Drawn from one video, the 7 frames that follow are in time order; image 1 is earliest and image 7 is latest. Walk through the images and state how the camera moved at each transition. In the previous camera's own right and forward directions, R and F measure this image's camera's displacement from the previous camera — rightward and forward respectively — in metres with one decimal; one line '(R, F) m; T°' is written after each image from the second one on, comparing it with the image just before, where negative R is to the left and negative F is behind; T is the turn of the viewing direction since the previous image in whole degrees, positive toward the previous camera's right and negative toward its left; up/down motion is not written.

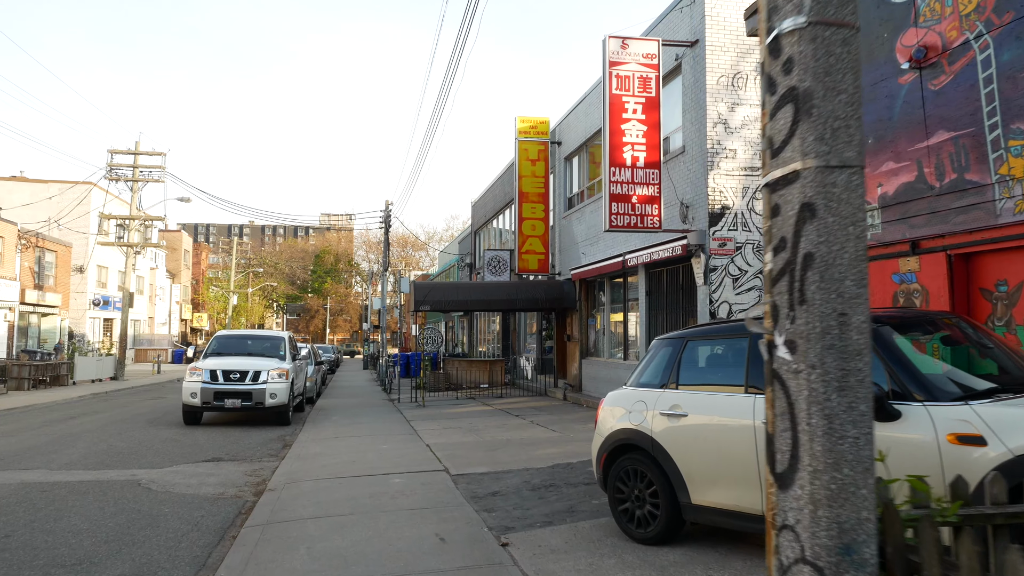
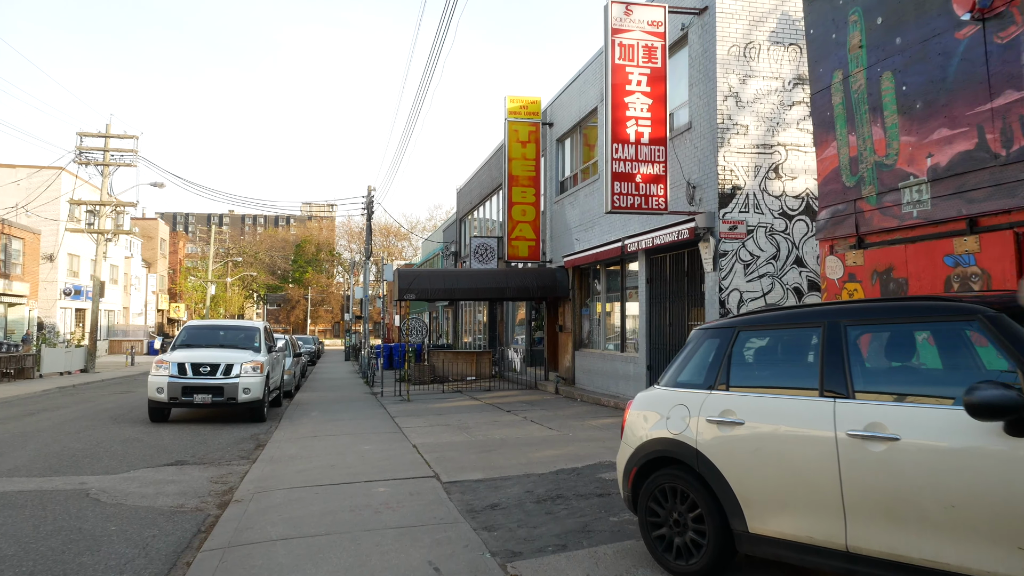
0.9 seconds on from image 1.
(-0.1, +1.0) m; +1°
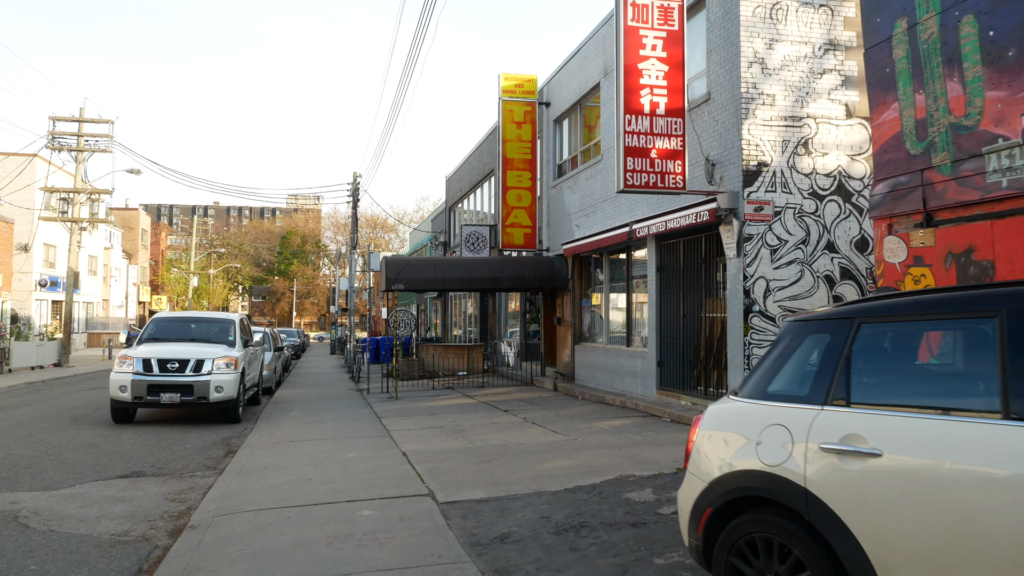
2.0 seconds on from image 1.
(-0.2, +1.2) m; +1°
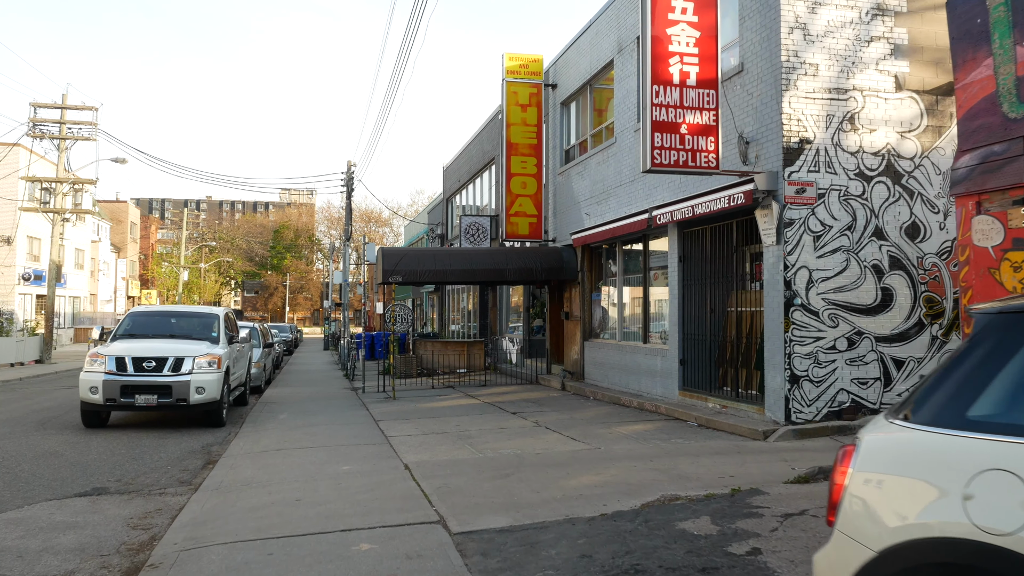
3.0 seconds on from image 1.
(-0.2, +1.1) m; 0°
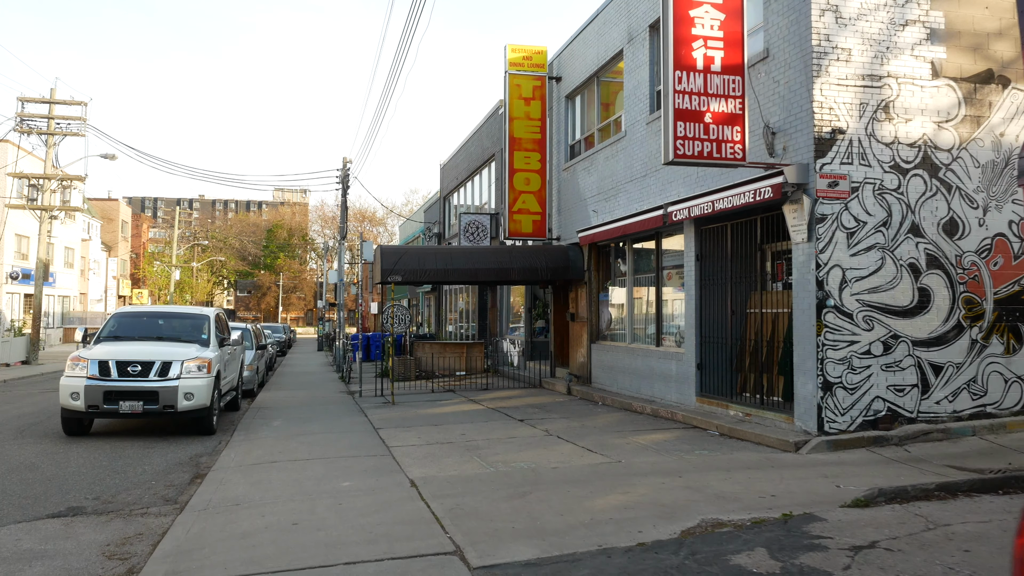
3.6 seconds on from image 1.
(-0.2, +0.6) m; 0°
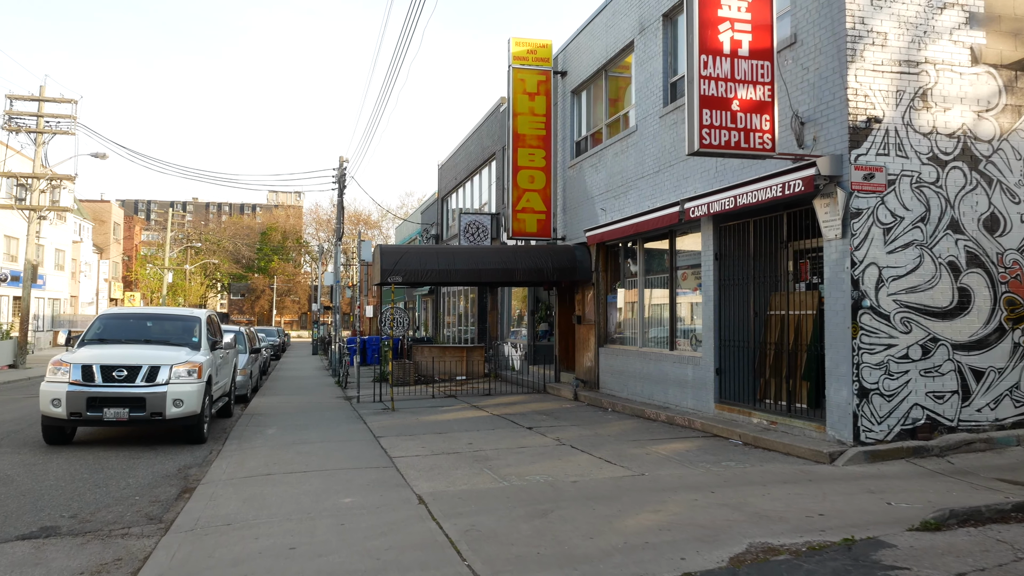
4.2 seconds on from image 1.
(-0.2, +0.6) m; 0°
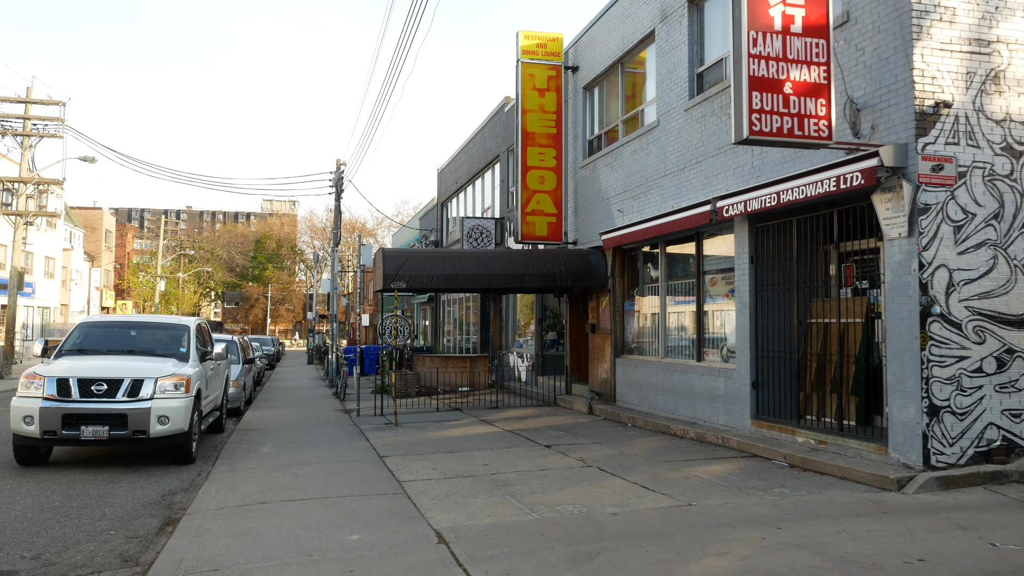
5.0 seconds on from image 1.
(-0.3, +0.9) m; 0°
